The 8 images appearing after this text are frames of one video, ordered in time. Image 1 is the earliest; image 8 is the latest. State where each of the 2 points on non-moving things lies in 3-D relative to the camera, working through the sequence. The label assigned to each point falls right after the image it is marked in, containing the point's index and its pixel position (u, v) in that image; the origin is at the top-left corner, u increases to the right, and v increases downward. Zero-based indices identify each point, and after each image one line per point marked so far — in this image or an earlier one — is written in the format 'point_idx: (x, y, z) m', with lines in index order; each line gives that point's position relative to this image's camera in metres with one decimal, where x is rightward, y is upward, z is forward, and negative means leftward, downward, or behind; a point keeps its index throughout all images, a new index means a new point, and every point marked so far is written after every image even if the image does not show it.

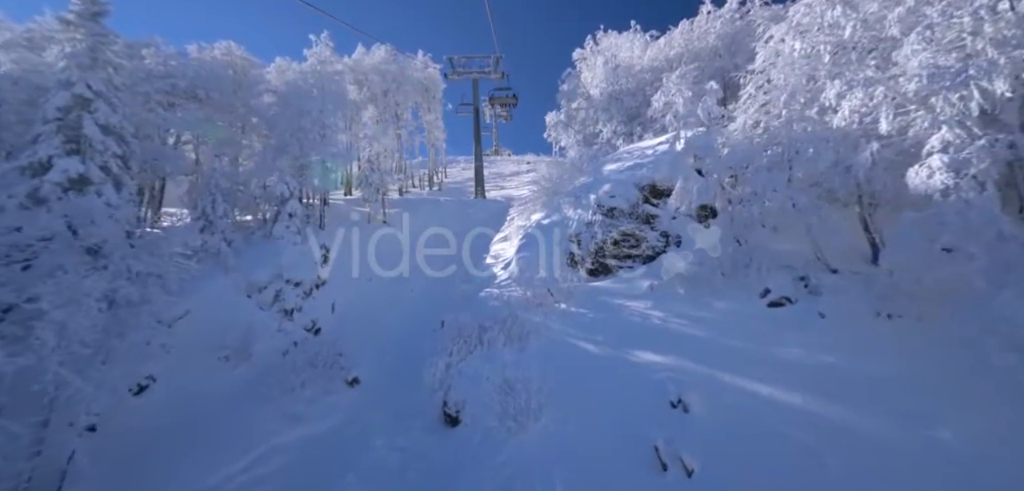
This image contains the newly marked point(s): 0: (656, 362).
0: (+2.5, -2.0, +8.1) m
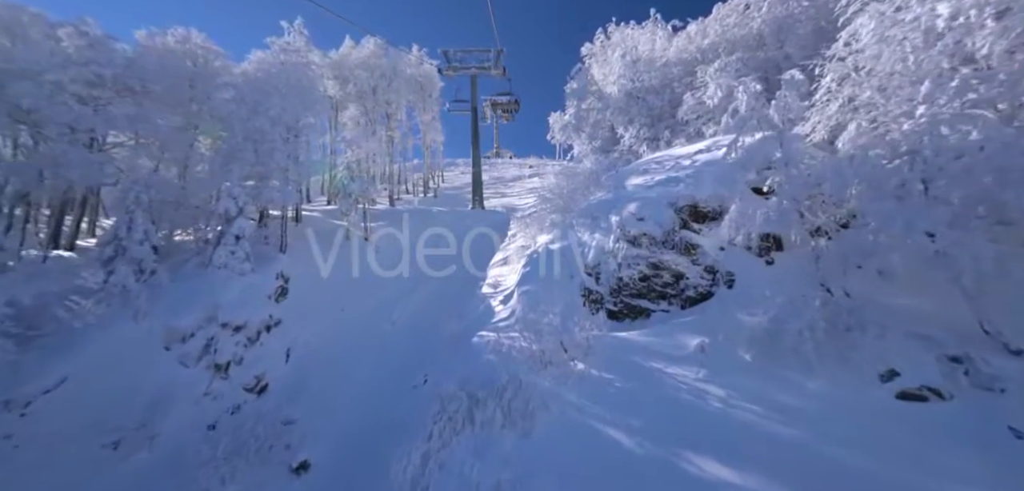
0: (+2.5, -2.7, +5.4) m
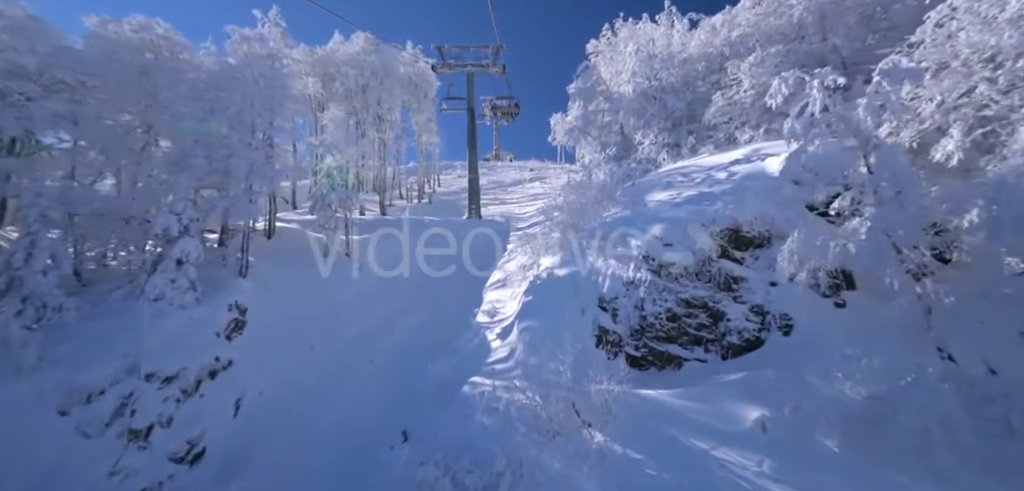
0: (+2.5, -3.2, +3.5) m
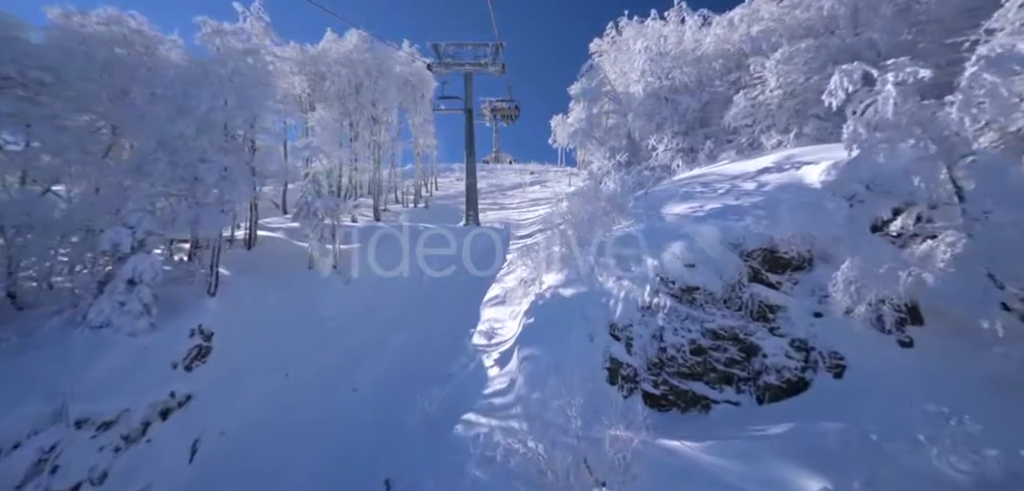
0: (+2.5, -3.5, +2.4) m
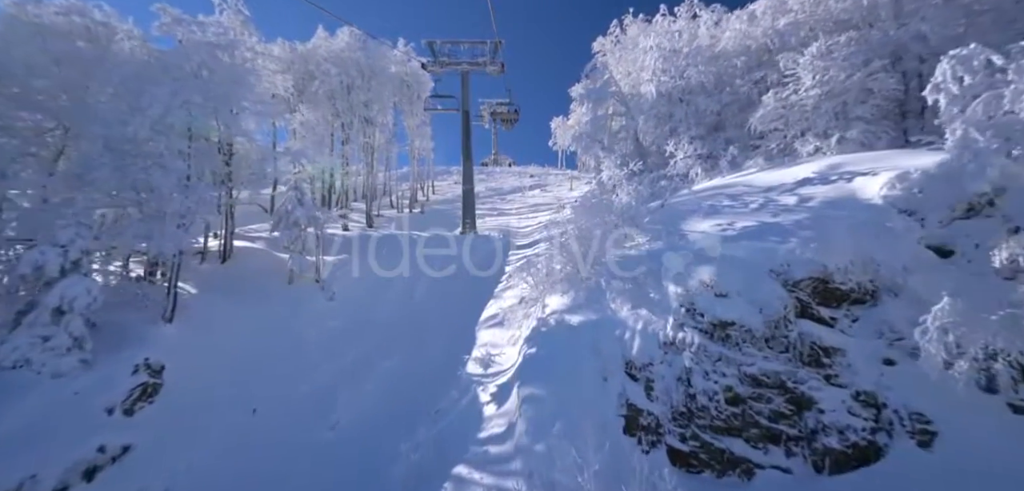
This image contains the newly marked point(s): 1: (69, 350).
0: (+2.5, -3.8, +1.2) m
1: (-6.1, -1.5, +6.5) m
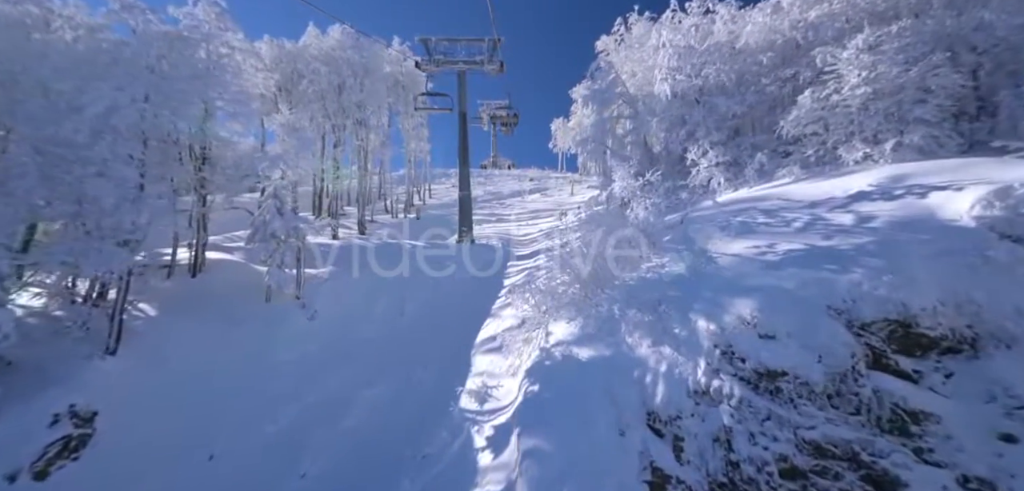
0: (+2.5, -4.2, 0.0) m
1: (-6.1, -1.8, +5.3) m
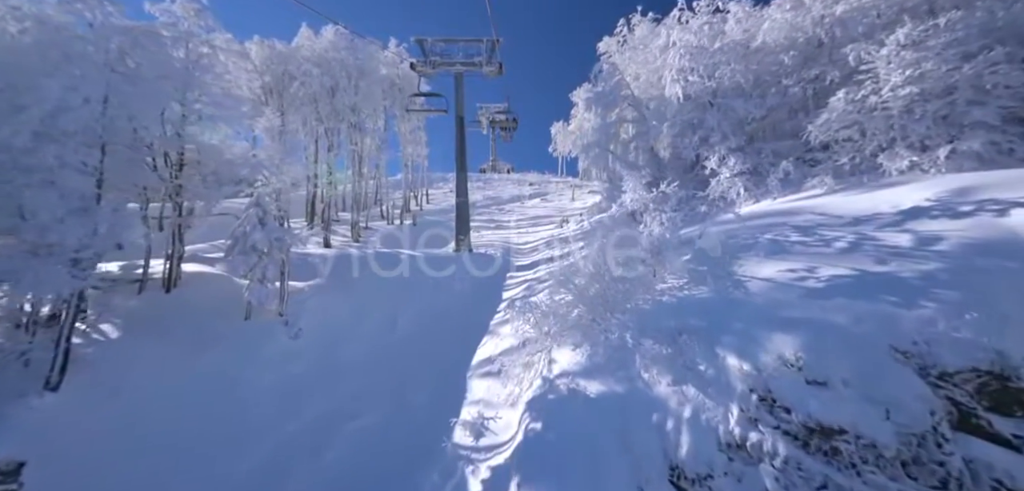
0: (+2.5, -4.4, -0.8) m
1: (-6.1, -2.0, +4.4) m
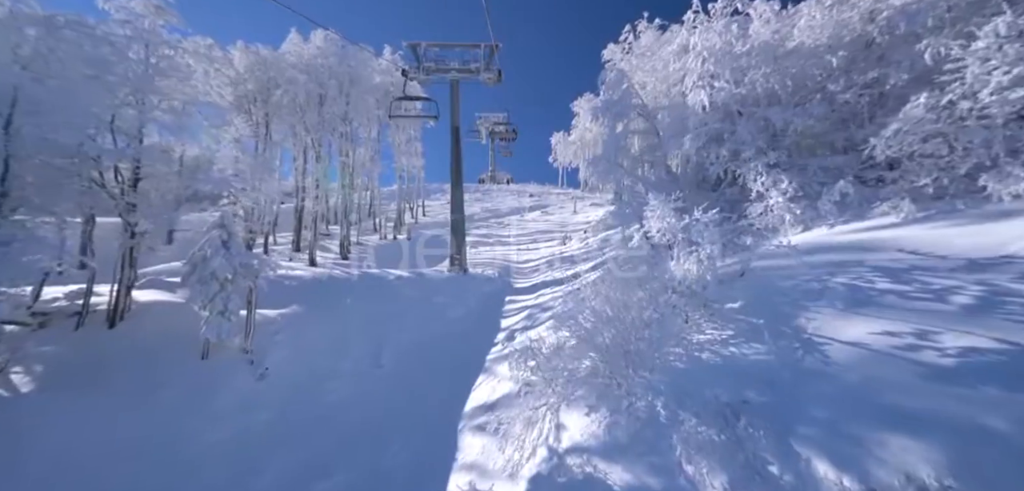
0: (+2.5, -4.7, -2.4) m
1: (-6.2, -2.5, +2.9) m
